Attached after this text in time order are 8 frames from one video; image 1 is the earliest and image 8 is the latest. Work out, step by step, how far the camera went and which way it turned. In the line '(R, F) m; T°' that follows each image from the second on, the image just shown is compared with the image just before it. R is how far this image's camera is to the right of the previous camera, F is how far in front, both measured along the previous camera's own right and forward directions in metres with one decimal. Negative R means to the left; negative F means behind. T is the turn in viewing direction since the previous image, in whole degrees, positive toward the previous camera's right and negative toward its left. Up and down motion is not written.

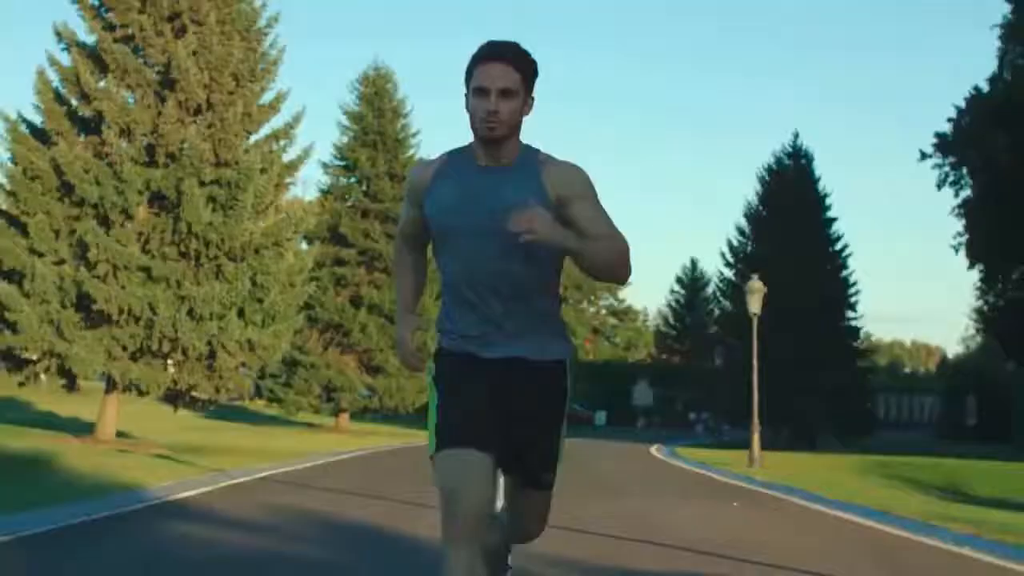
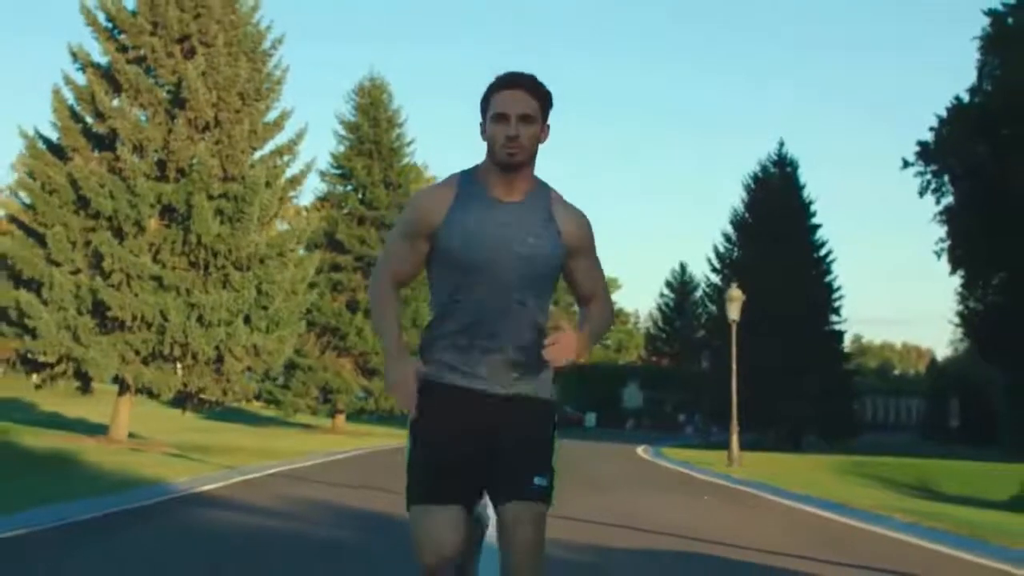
(0.0, -1.7) m; 0°
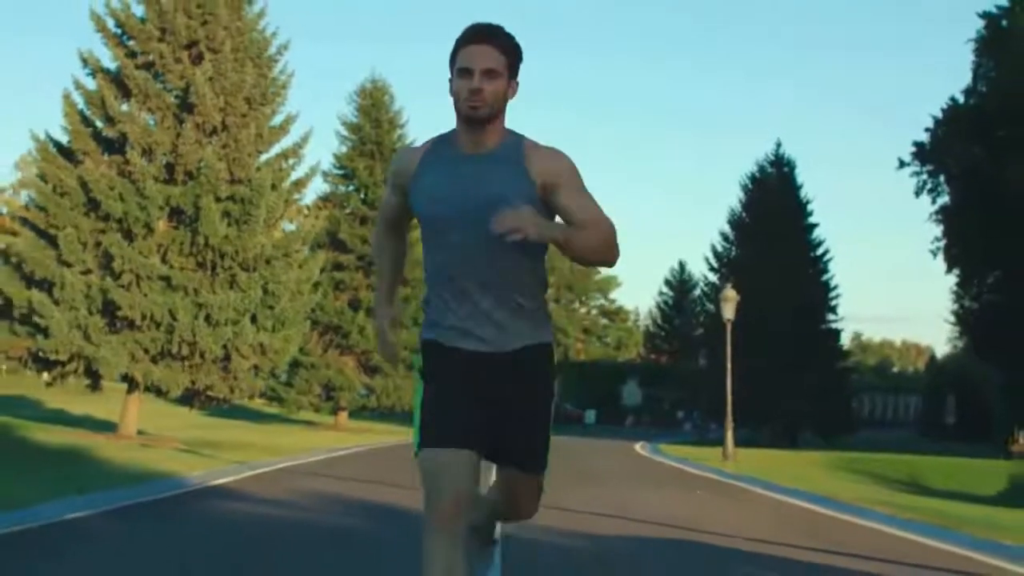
(0.0, -0.8) m; 0°
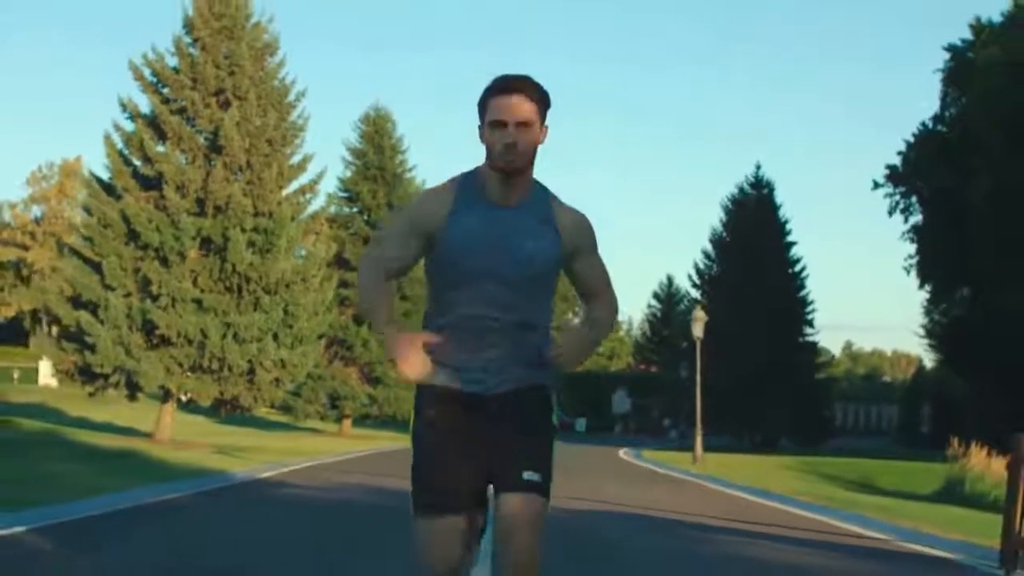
(+0.1, -4.0) m; 0°
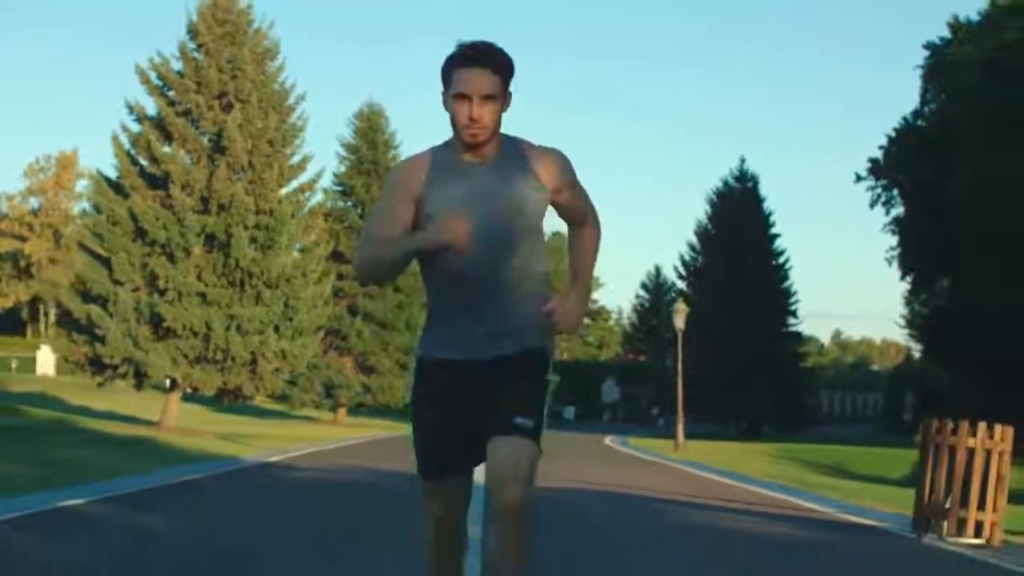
(0.0, -1.8) m; 0°
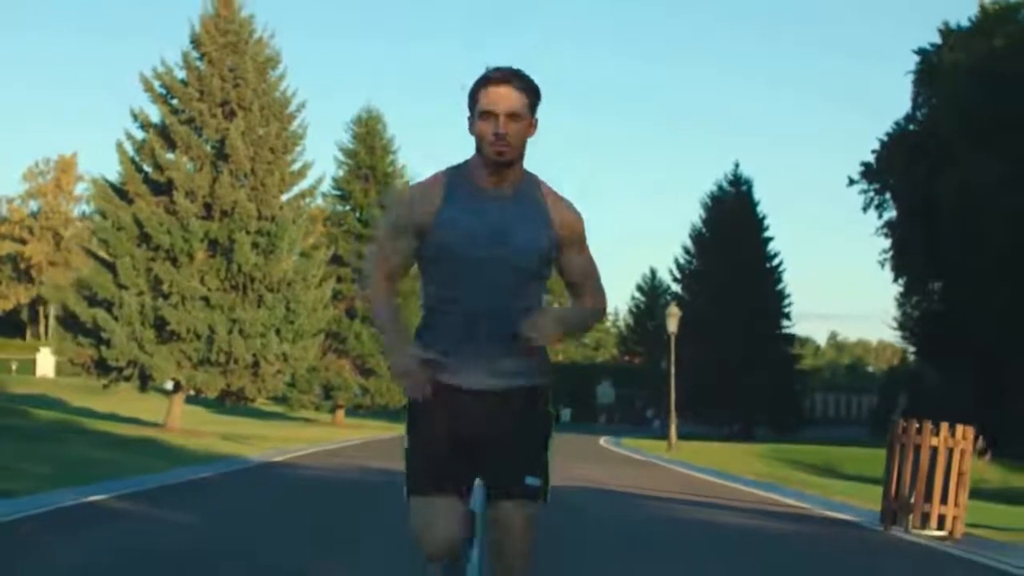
(0.0, -0.9) m; 0°
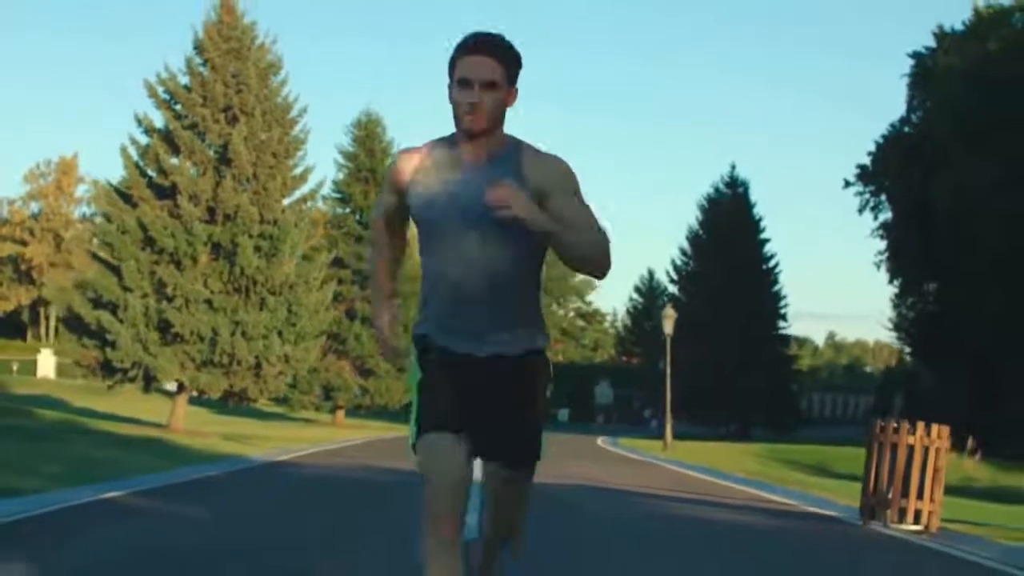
(0.0, -0.6) m; 0°
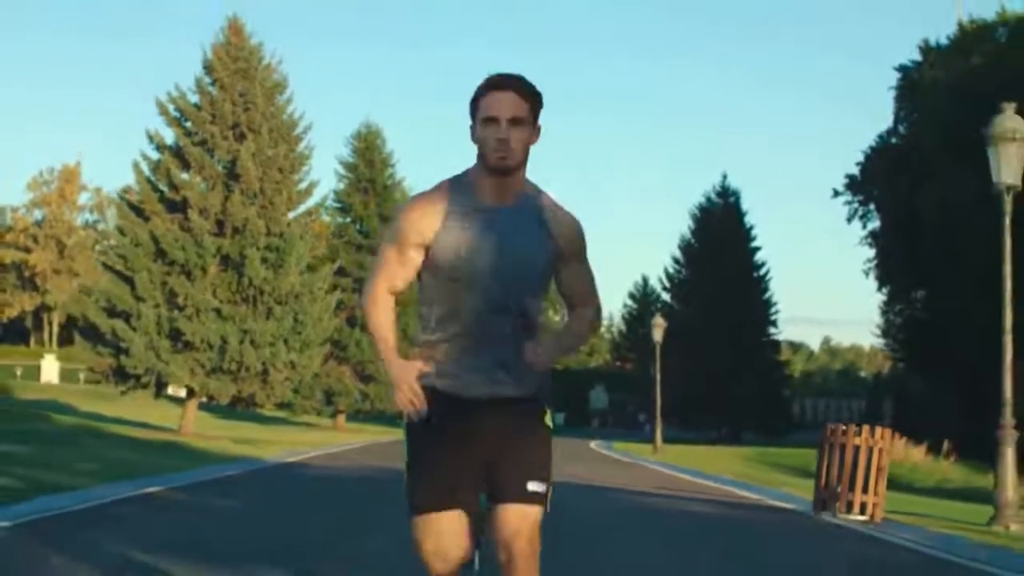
(0.0, -1.8) m; 0°
